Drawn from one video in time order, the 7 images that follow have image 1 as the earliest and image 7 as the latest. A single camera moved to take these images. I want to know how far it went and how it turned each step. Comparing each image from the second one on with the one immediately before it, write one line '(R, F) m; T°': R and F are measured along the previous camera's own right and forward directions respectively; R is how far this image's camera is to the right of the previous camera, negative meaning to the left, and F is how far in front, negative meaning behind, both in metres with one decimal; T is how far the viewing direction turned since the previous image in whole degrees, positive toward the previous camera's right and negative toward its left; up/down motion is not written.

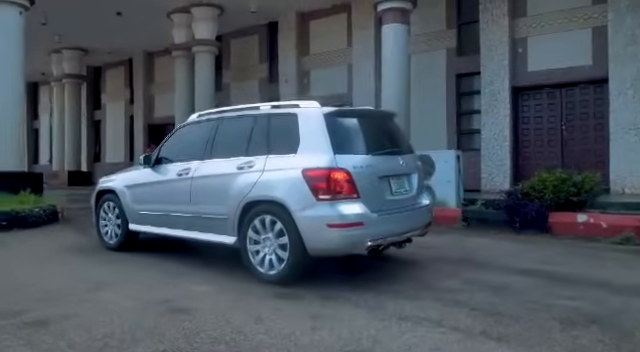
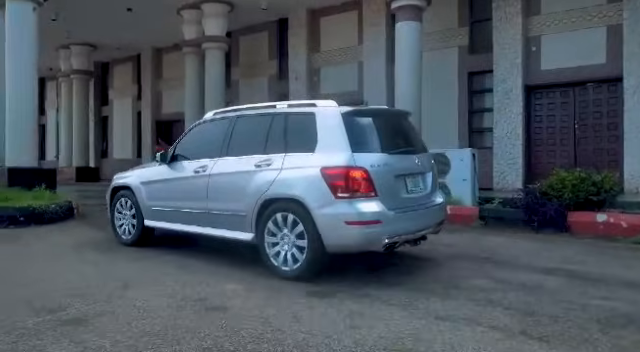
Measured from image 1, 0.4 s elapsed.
(-0.3, 0.0) m; 0°
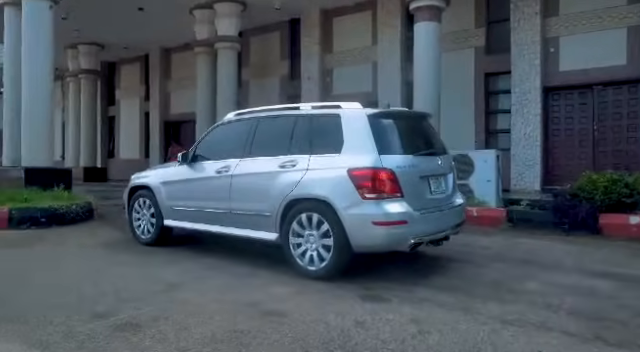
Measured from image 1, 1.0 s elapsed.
(-0.5, +0.1) m; 0°
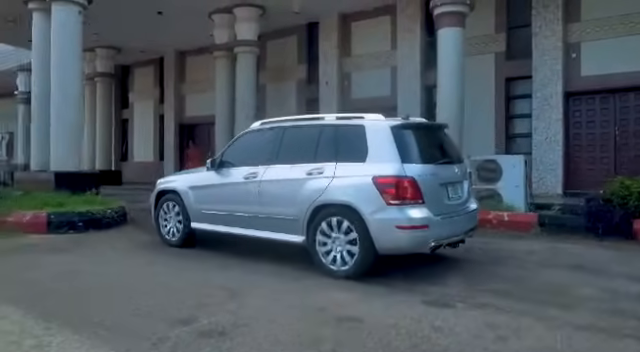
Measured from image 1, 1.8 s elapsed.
(-0.6, -0.1) m; 0°
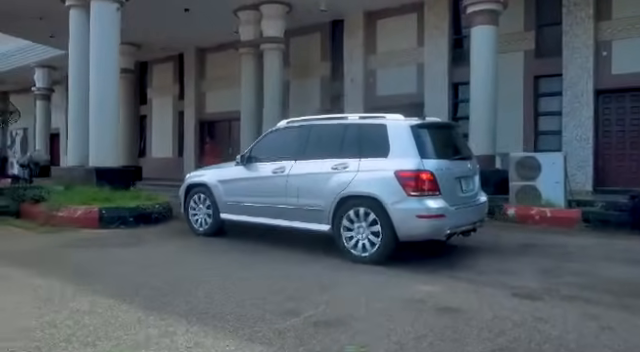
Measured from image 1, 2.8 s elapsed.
(-0.9, -0.1) m; 0°
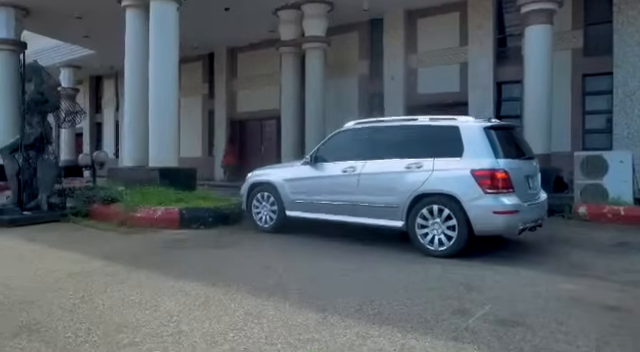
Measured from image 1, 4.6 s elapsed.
(-1.4, 0.0) m; 0°
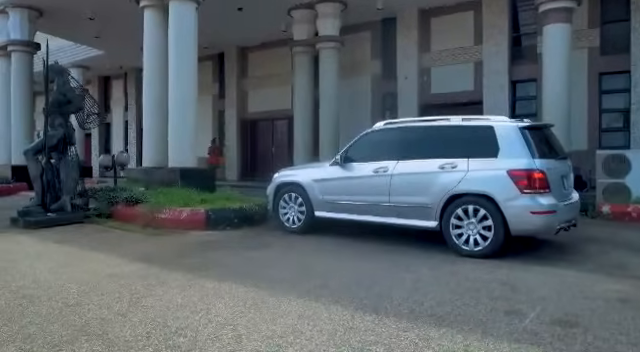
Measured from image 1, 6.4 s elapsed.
(-0.4, 0.0) m; 0°
